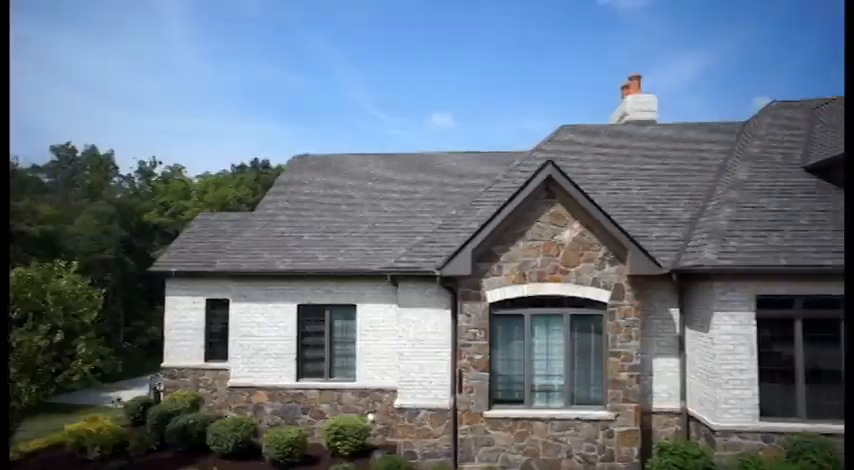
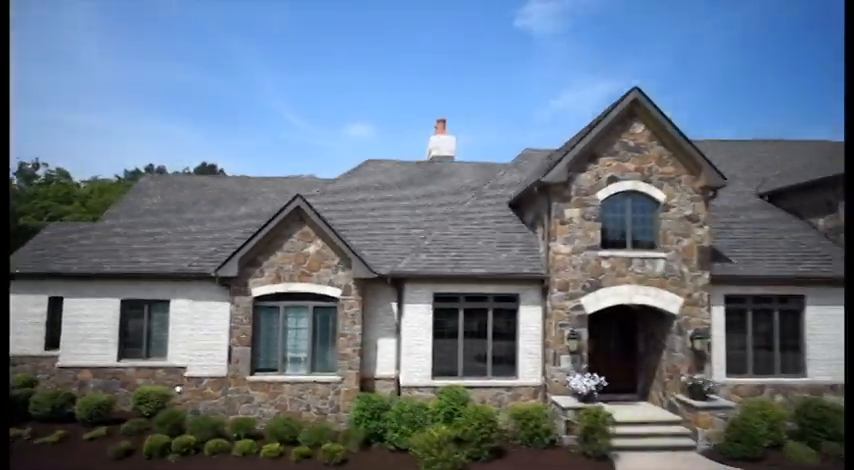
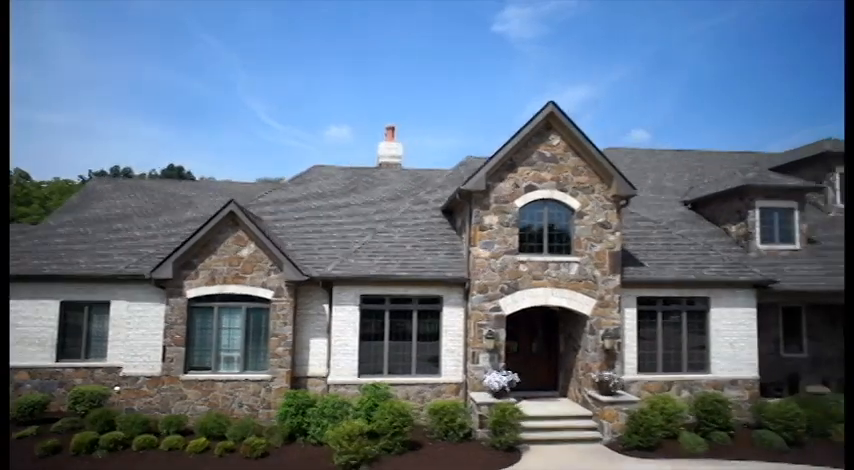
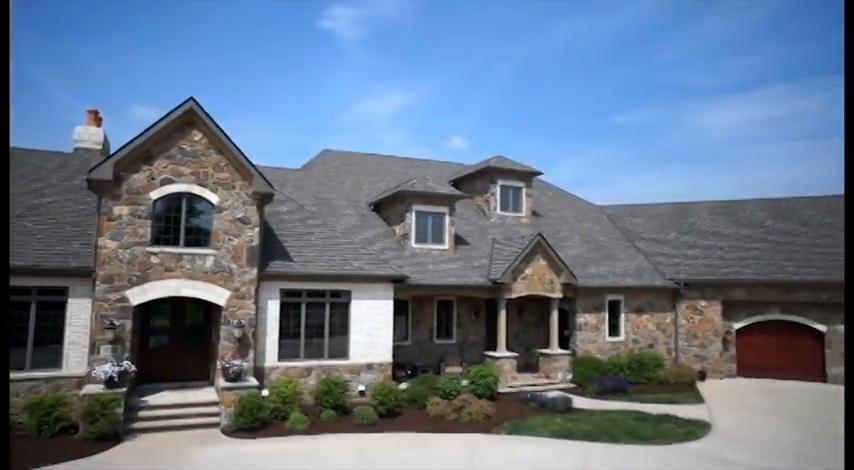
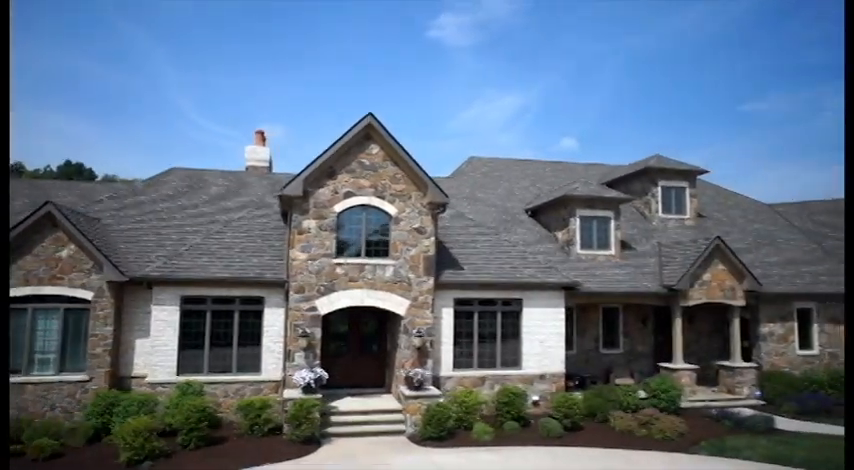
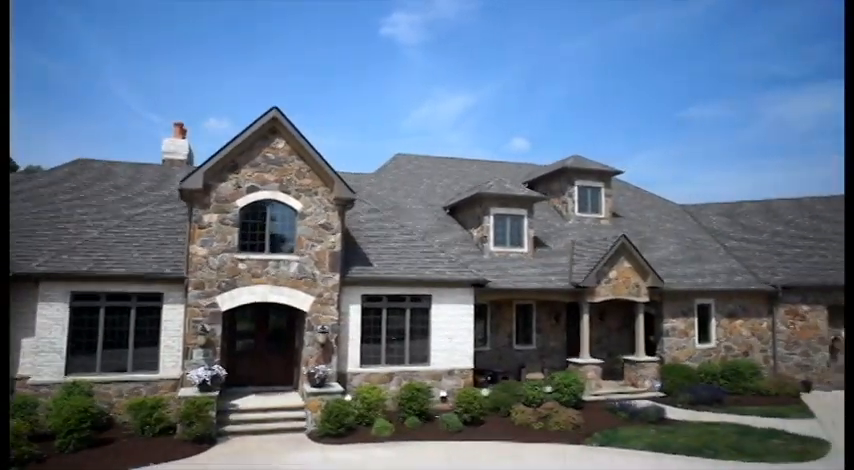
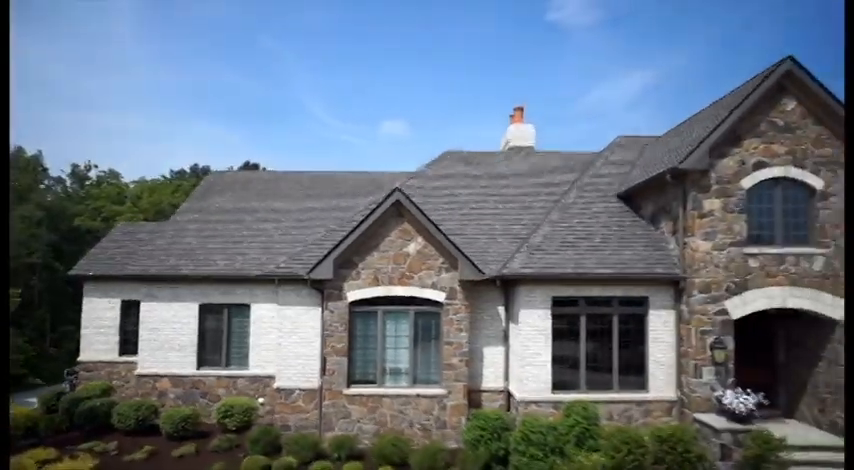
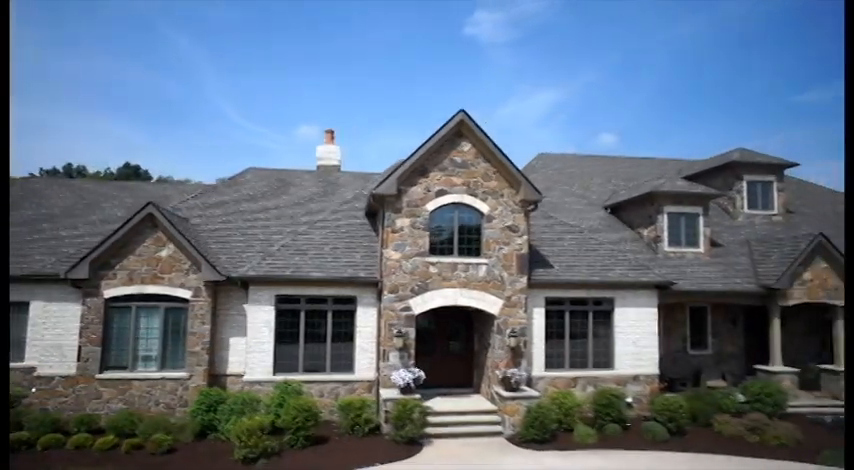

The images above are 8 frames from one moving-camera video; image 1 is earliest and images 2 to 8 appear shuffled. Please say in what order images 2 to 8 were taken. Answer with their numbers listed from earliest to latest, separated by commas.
7, 2, 3, 8, 5, 6, 4
